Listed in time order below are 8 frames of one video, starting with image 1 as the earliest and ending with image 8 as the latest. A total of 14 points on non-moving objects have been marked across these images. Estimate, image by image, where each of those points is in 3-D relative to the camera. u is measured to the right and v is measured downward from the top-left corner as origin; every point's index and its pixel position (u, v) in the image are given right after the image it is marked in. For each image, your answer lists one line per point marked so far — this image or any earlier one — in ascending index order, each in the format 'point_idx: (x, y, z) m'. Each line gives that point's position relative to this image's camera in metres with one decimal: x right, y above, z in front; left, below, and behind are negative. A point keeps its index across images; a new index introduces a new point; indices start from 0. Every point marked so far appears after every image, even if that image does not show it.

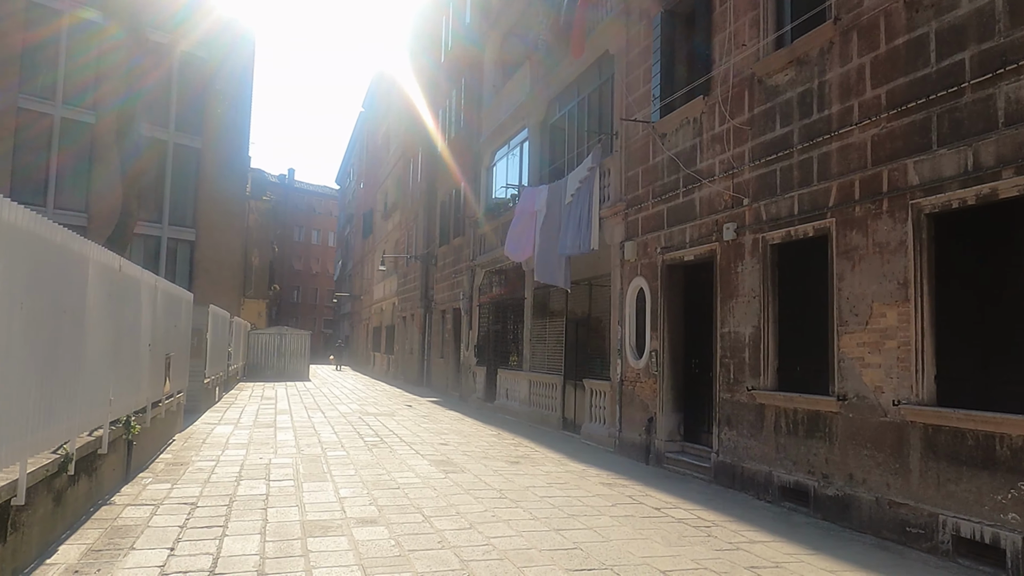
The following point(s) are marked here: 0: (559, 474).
0: (+0.5, -2.2, +8.7) m
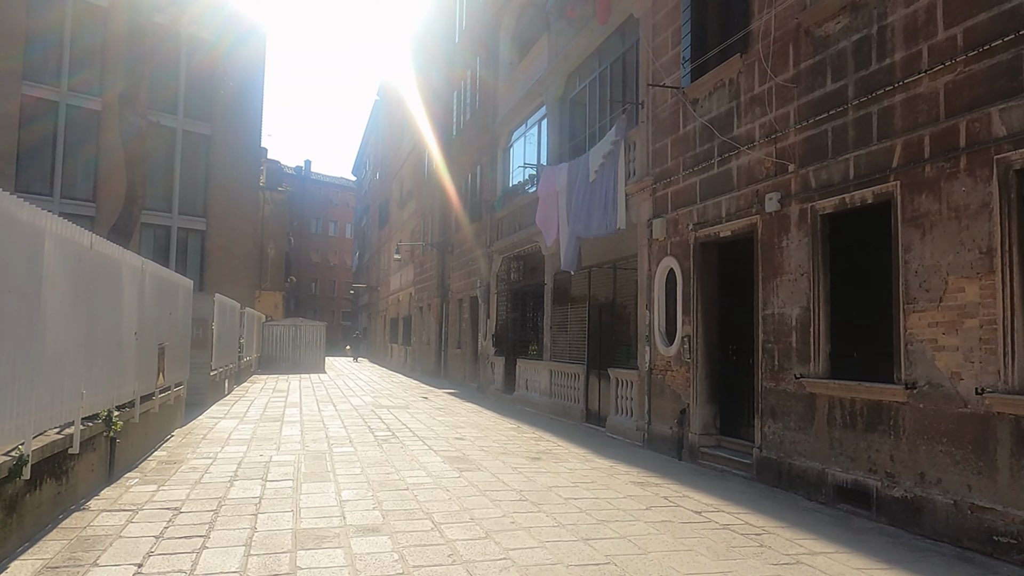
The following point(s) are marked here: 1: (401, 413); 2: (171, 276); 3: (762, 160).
0: (+0.8, -1.9, +8.0) m
1: (-2.0, -2.2, +13.3) m
2: (-4.2, +0.2, +9.2) m
3: (+2.6, +1.3, +7.9) m
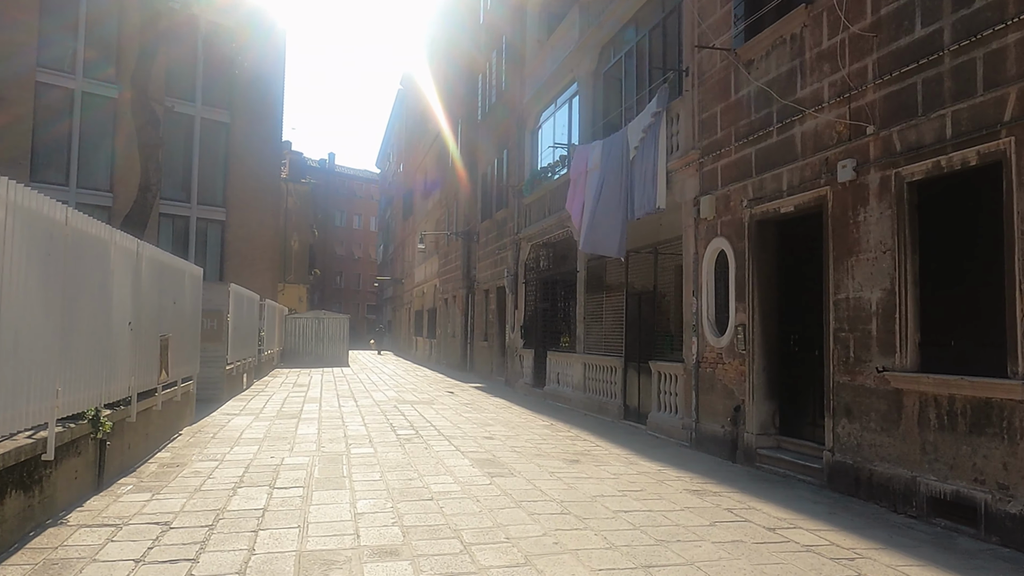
0: (+1.1, -1.8, +7.1) m
1: (-1.4, -2.0, +12.5) m
2: (-3.8, +0.3, +8.5) m
3: (+2.9, +1.5, +6.9) m
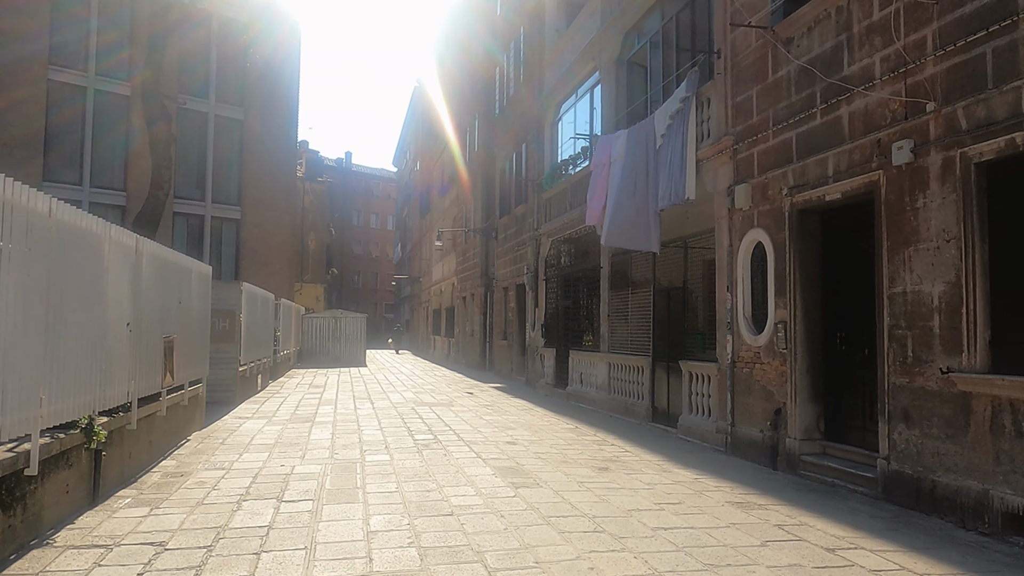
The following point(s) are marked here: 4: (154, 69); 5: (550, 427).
0: (+1.3, -1.7, +6.5) m
1: (-1.1, -2.0, +12.0) m
2: (-3.6, +0.3, +8.1) m
3: (+3.1, +1.6, +6.4) m
4: (-7.3, +4.5, +15.4) m
5: (+0.5, -1.9, +10.3) m
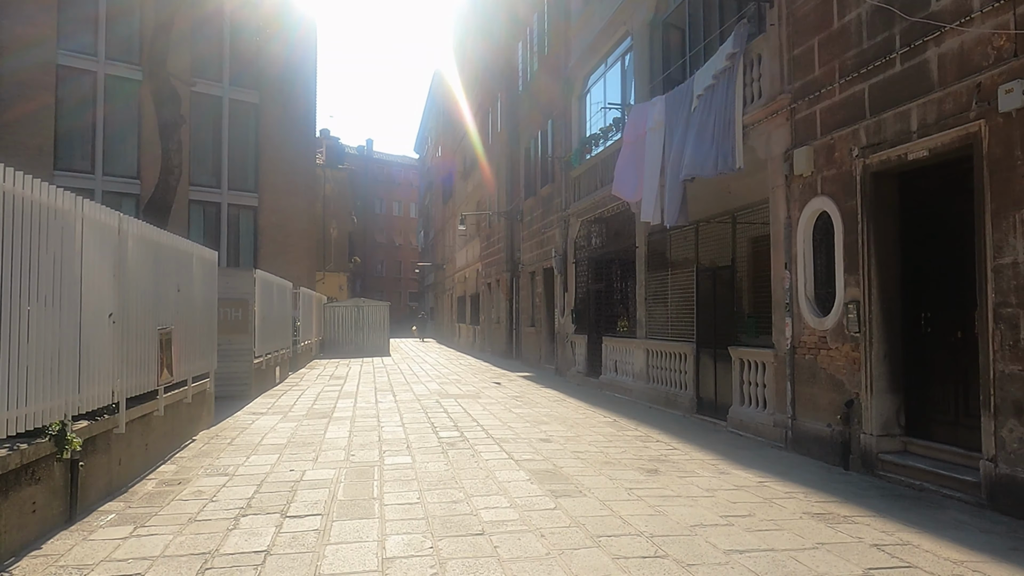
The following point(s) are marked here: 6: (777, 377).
0: (+1.6, -1.5, +5.7) m
1: (-0.6, -1.7, +11.2) m
2: (-3.3, +0.4, +7.3) m
3: (+3.4, +1.8, +5.4) m
4: (-6.9, +4.7, +14.7) m
5: (+0.9, -1.7, +9.5) m
6: (+2.8, -0.9, +8.1) m
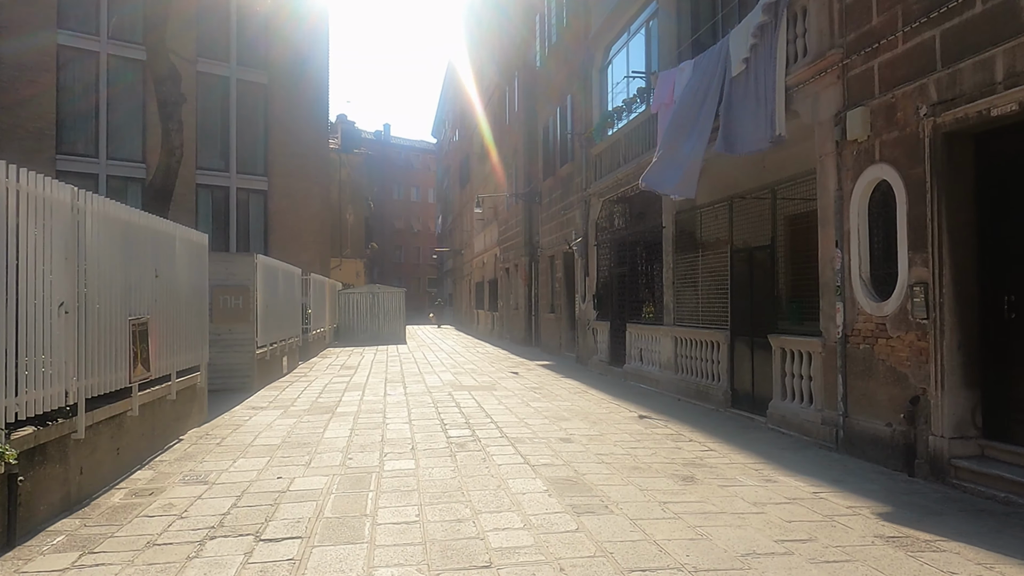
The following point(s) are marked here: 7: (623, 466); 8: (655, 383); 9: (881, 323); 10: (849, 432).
0: (+1.7, -1.4, +4.8) m
1: (-0.4, -1.5, +10.5) m
2: (-3.1, +0.6, +6.5) m
3: (+3.4, +1.9, +4.4) m
4: (-6.6, +4.9, +14.0) m
5: (+1.1, -1.5, +8.7) m
6: (+3.0, -0.8, +7.2) m
7: (+0.9, -1.4, +6.1) m
8: (+2.2, -1.5, +11.5) m
9: (+3.1, -0.3, +6.4) m
10: (+3.0, -1.3, +6.8) m
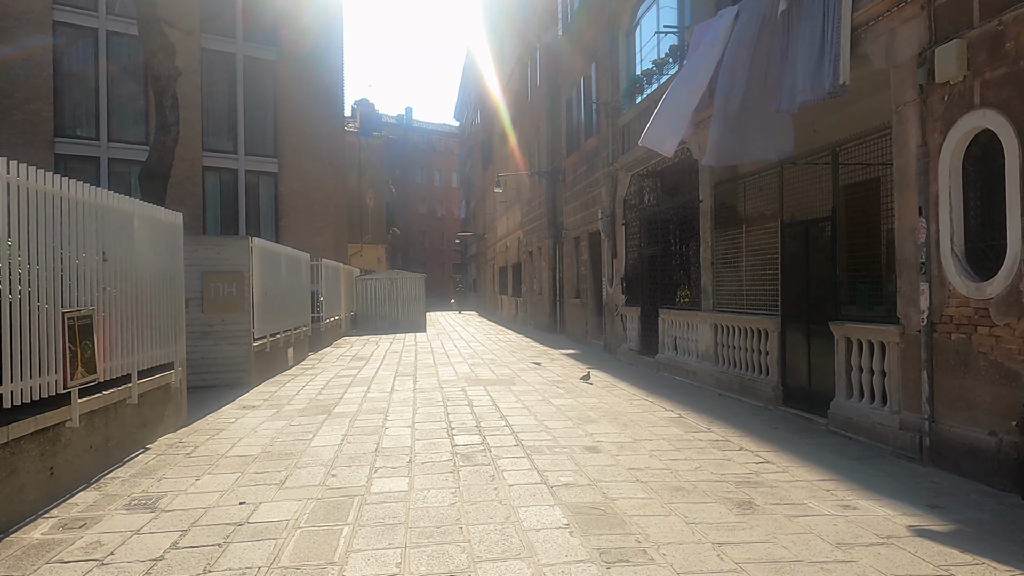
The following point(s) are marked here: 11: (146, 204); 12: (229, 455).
0: (+1.8, -1.3, +3.7) m
1: (-0.1, -1.3, +9.4) m
2: (-3.0, +0.7, +5.5) m
3: (+3.4, +2.0, +3.1) m
4: (-6.3, +5.1, +13.0) m
5: (+1.3, -1.3, +7.5) m
6: (+3.1, -0.6, +6.0) m
7: (+1.0, -1.3, +5.0) m
8: (+2.5, -1.2, +10.3) m
9: (+3.2, -0.1, +5.2) m
10: (+3.1, -1.1, +5.6) m
11: (-3.1, +0.7, +6.6) m
12: (-2.3, -1.4, +6.3) m
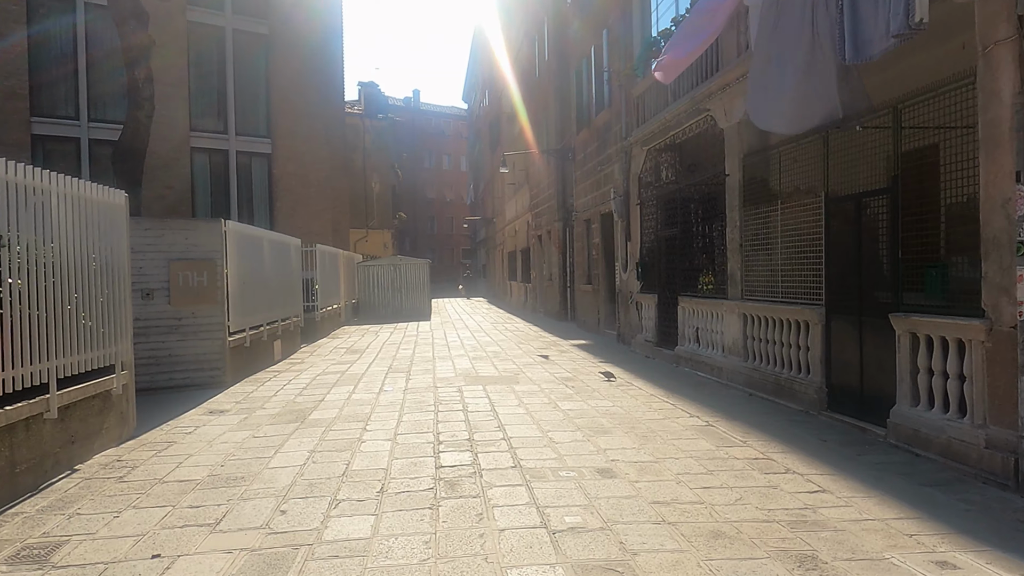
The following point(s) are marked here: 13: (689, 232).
0: (+1.7, -1.3, +2.5) m
1: (-0.1, -1.2, +8.3) m
2: (-3.1, +0.7, +4.4) m
3: (+3.3, +2.1, +1.9) m
4: (-6.2, +5.3, +11.9) m
5: (+1.3, -1.2, +6.4) m
6: (+3.1, -0.5, +4.8) m
7: (+1.0, -1.2, +3.9) m
8: (+2.5, -1.0, +9.2) m
9: (+3.2, -0.1, +4.0) m
10: (+3.1, -1.0, +4.4) m
11: (-3.2, +0.8, +5.5) m
12: (-2.4, -1.3, +5.2) m
13: (+2.5, +0.8, +10.7) m
